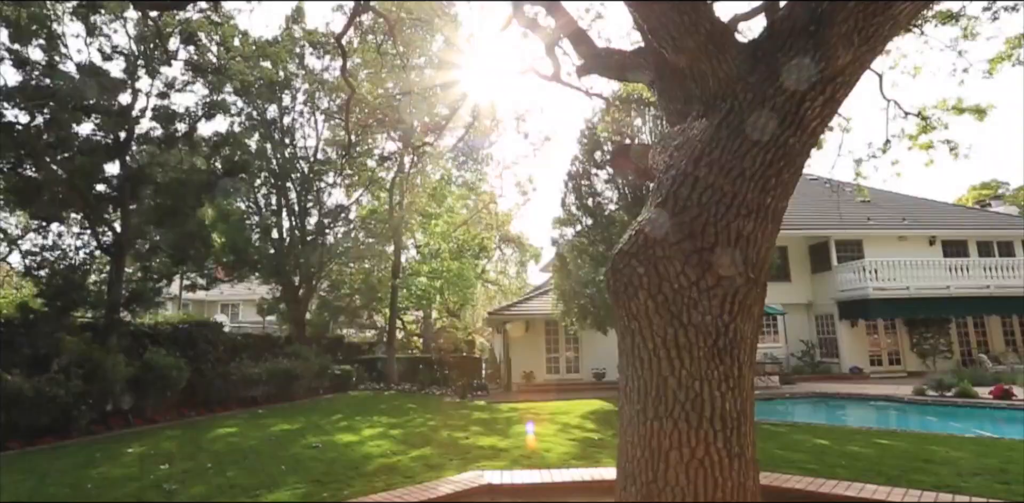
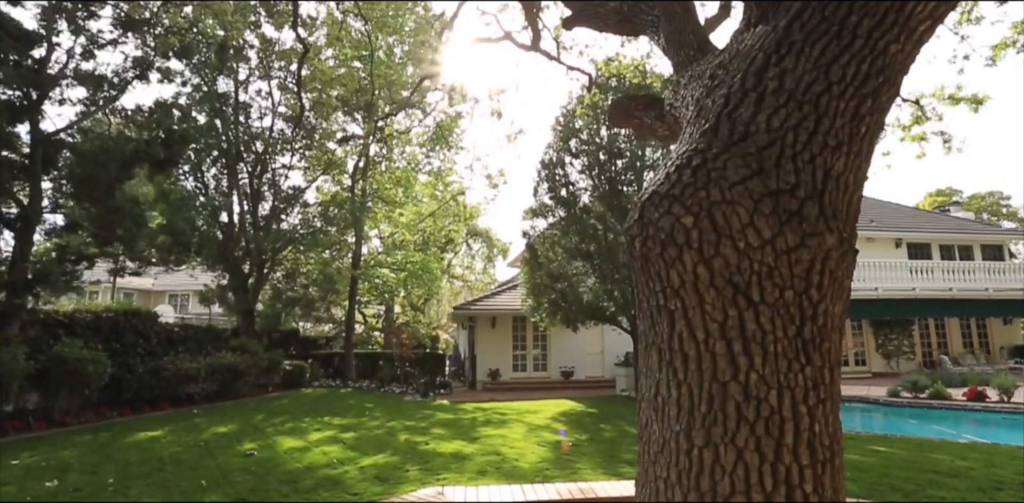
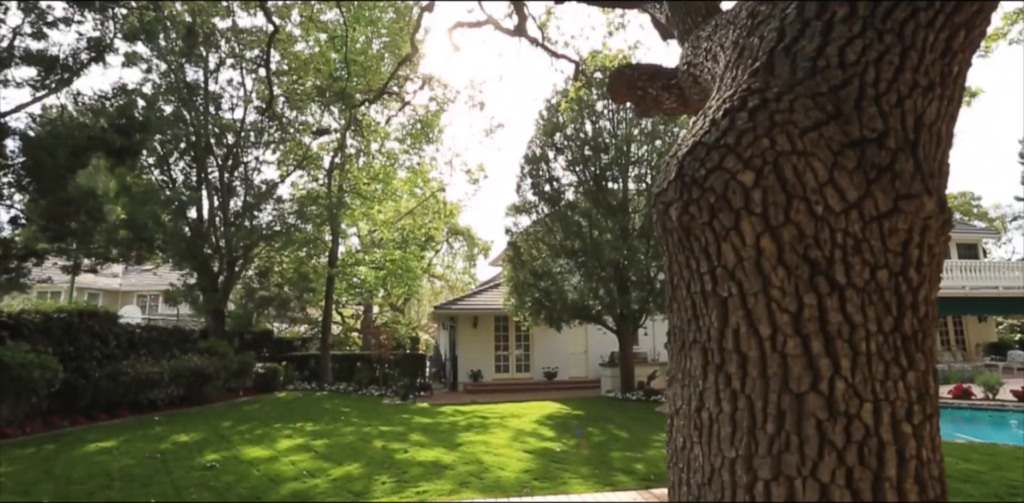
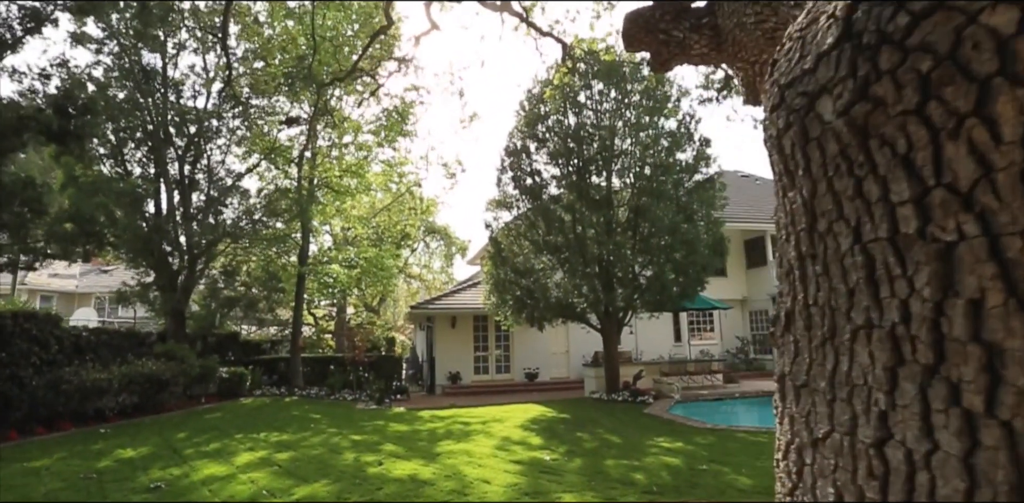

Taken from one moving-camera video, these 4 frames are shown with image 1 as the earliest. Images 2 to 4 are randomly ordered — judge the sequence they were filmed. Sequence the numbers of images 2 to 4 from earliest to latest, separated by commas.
2, 3, 4
